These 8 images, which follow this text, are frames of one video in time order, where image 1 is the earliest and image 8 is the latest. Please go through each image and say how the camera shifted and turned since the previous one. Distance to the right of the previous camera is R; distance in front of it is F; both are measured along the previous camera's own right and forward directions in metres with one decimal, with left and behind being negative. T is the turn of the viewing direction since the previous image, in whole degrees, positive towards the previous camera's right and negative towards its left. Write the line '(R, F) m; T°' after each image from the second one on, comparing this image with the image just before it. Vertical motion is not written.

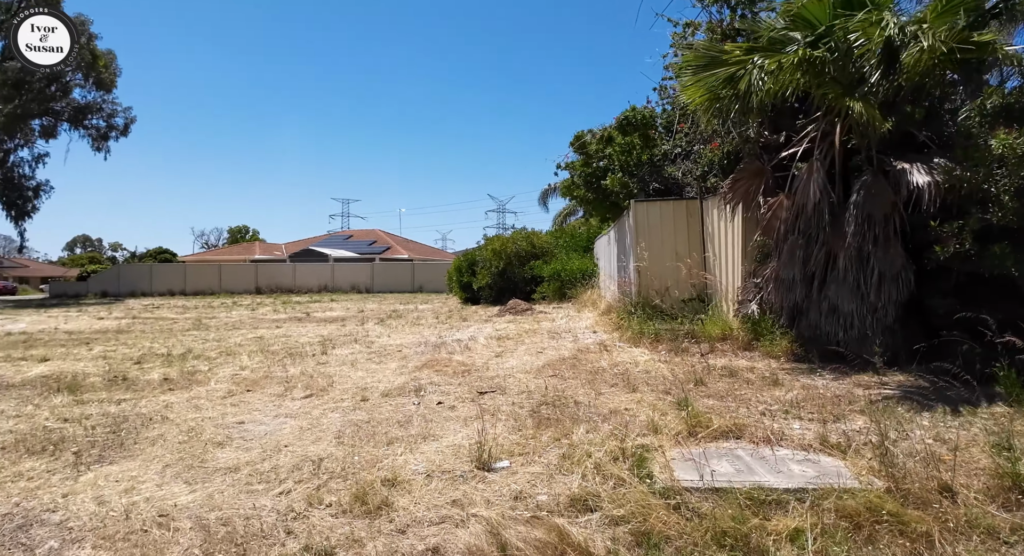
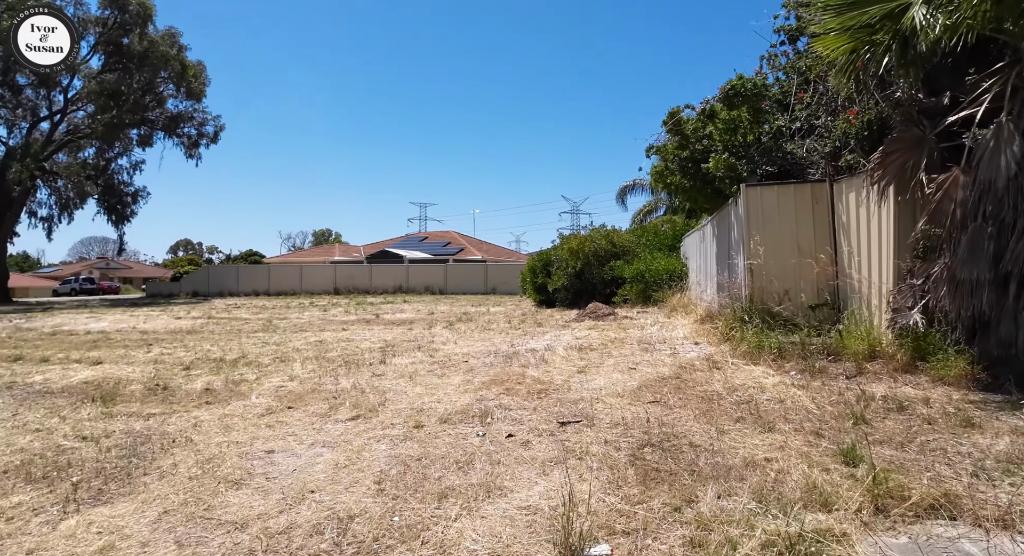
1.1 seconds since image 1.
(-0.1, +1.2) m; -7°
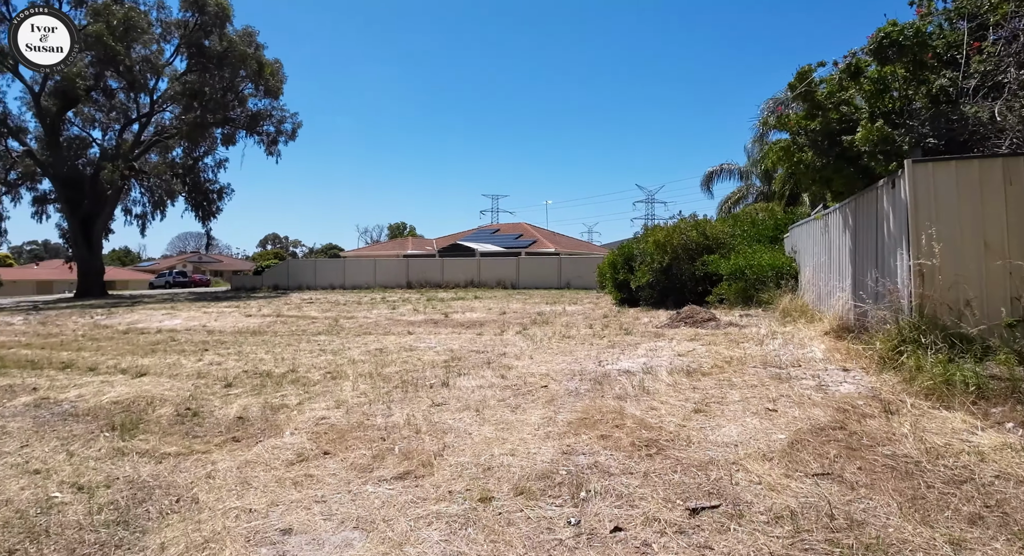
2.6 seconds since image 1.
(-0.2, +1.3) m; -7°
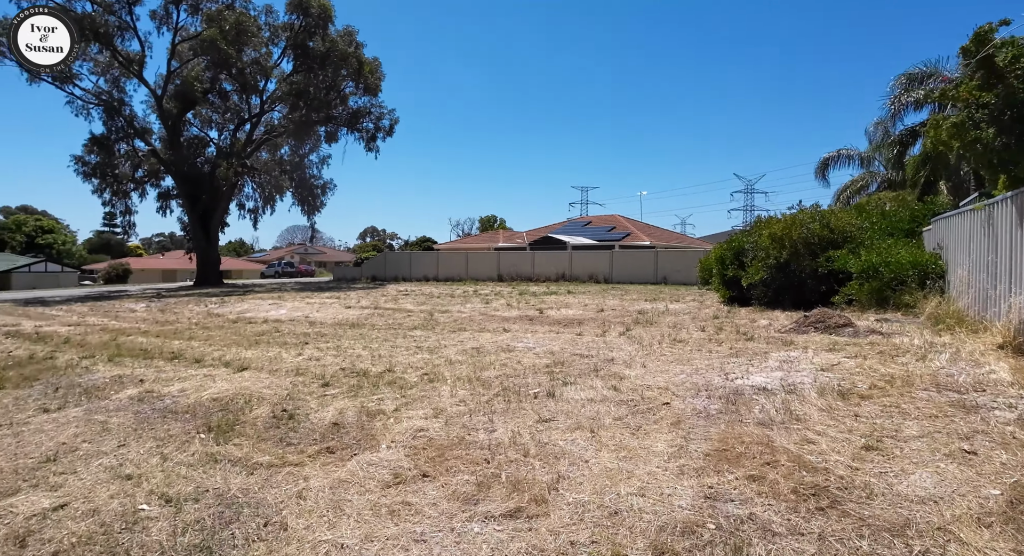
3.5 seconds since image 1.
(-0.2, +0.6) m; -8°
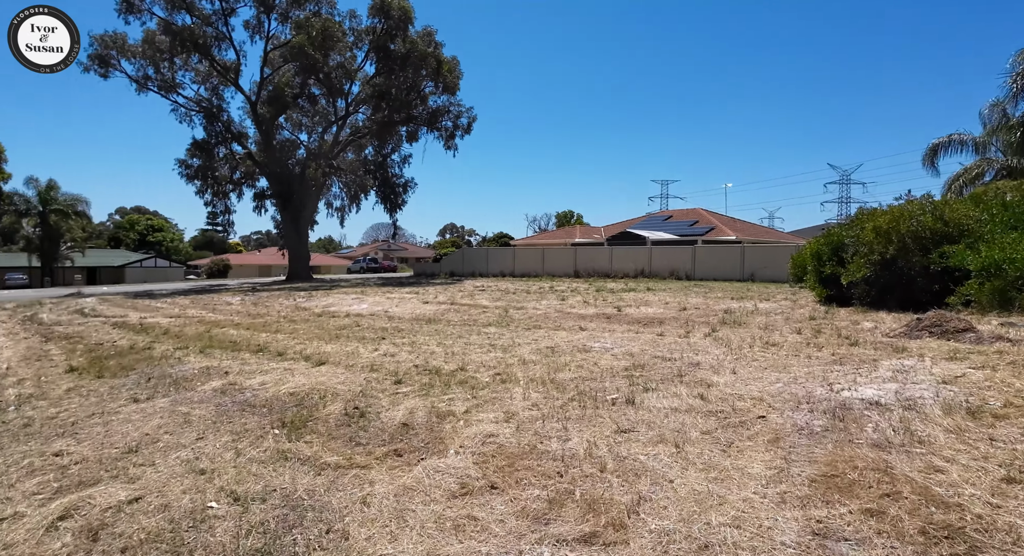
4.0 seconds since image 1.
(0.0, +0.3) m; -7°
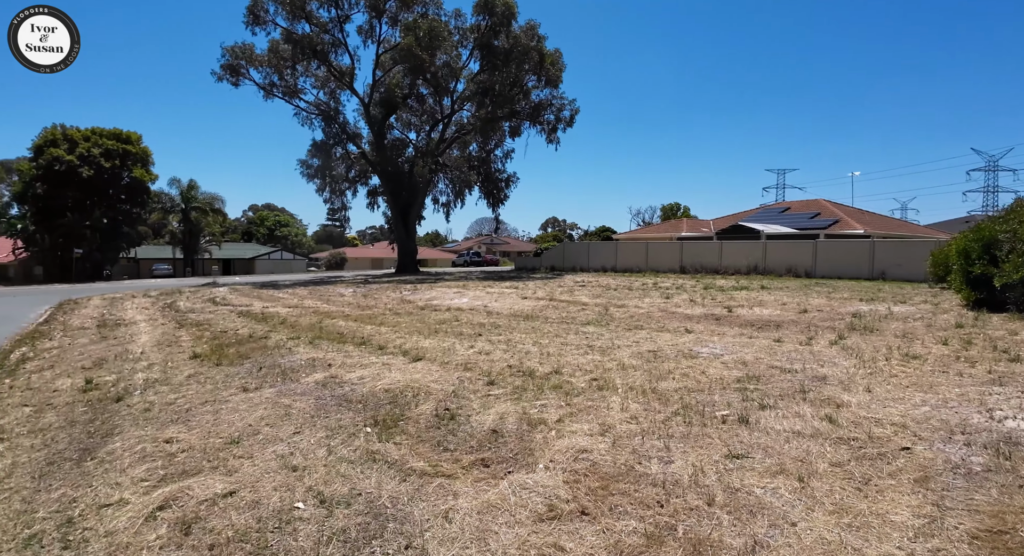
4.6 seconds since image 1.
(0.0, +0.4) m; -10°
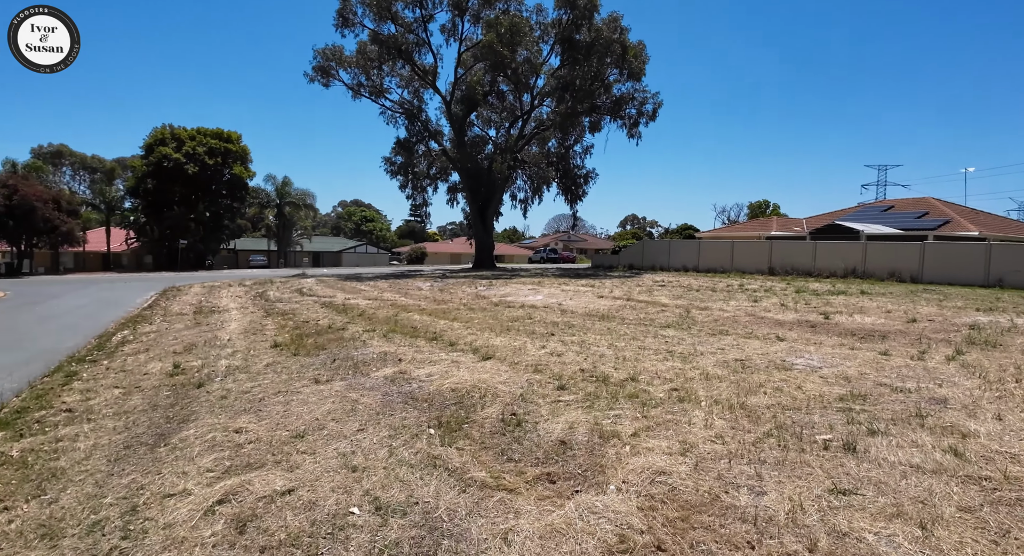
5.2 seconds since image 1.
(0.0, +0.4) m; -7°
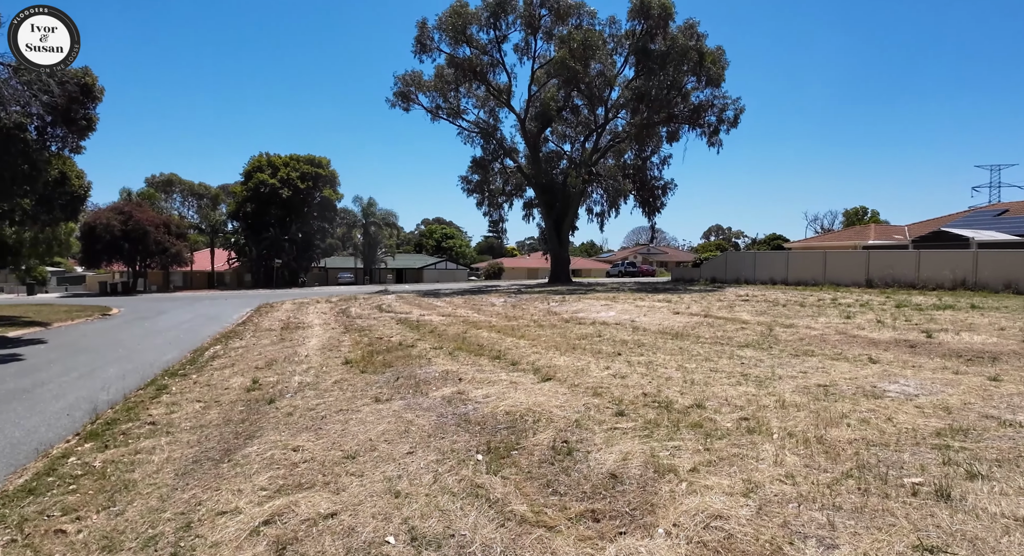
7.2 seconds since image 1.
(+0.3, +0.2) m; -8°
